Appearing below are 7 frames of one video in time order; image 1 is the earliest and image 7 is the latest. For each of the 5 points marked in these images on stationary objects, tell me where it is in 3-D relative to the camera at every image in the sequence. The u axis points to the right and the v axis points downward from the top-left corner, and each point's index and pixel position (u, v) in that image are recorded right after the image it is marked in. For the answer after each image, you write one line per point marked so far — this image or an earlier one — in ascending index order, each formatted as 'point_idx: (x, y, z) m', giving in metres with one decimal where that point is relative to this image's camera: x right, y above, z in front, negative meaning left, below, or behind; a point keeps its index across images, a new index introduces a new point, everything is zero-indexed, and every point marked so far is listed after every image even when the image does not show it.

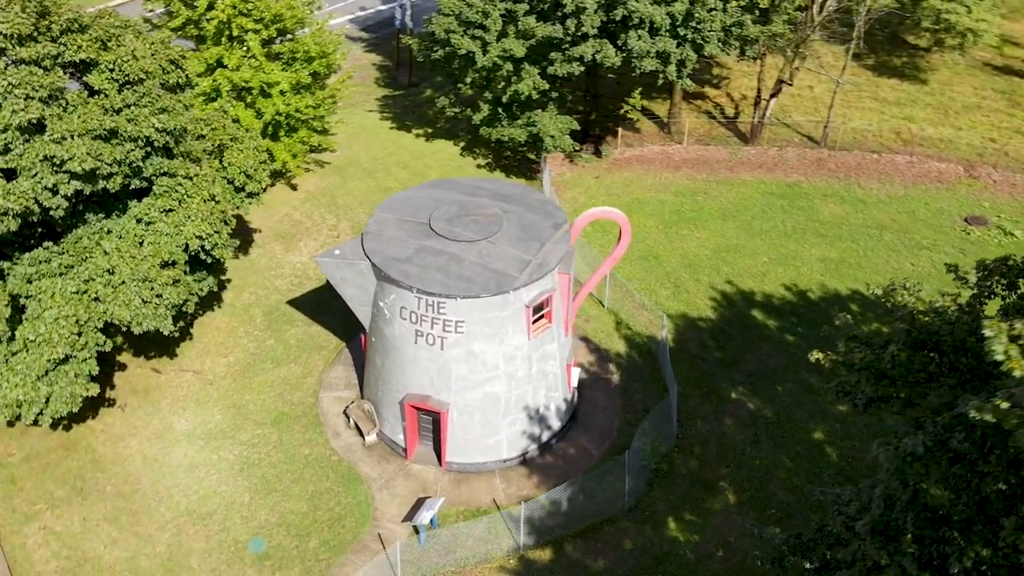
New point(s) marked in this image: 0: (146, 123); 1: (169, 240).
0: (-8.0, +3.6, +17.2) m
1: (-8.2, +1.2, +18.8) m
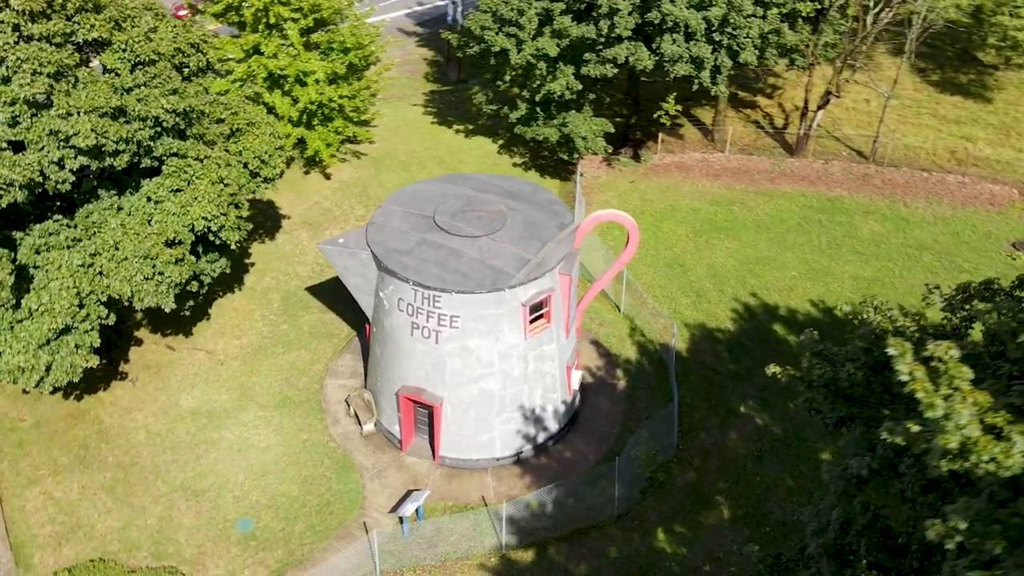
0: (-8.0, +4.1, +17.5) m
1: (-8.2, +1.7, +19.1) m
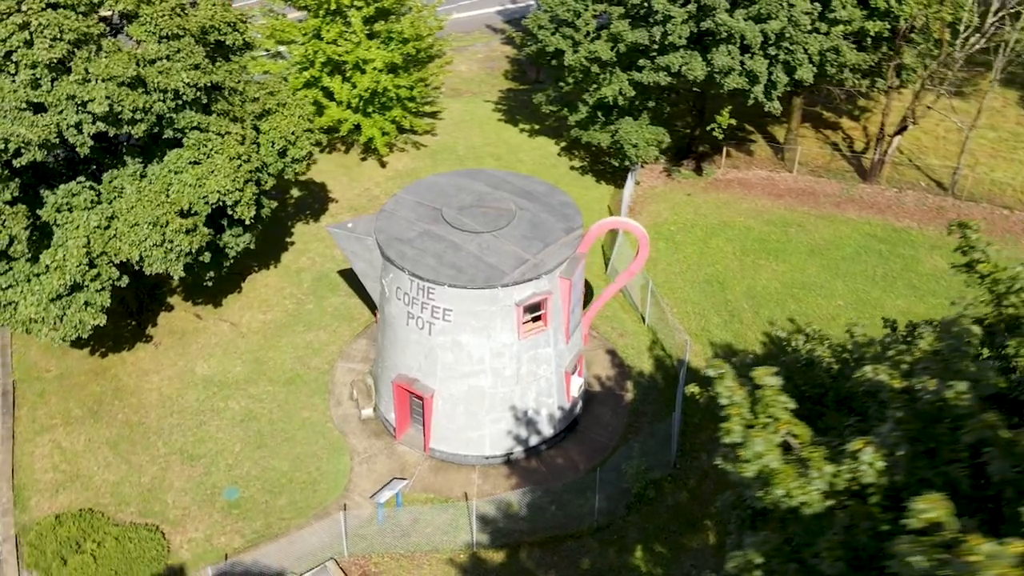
0: (-7.7, +4.9, +18.1) m
1: (-8.0, +2.4, +19.7) m
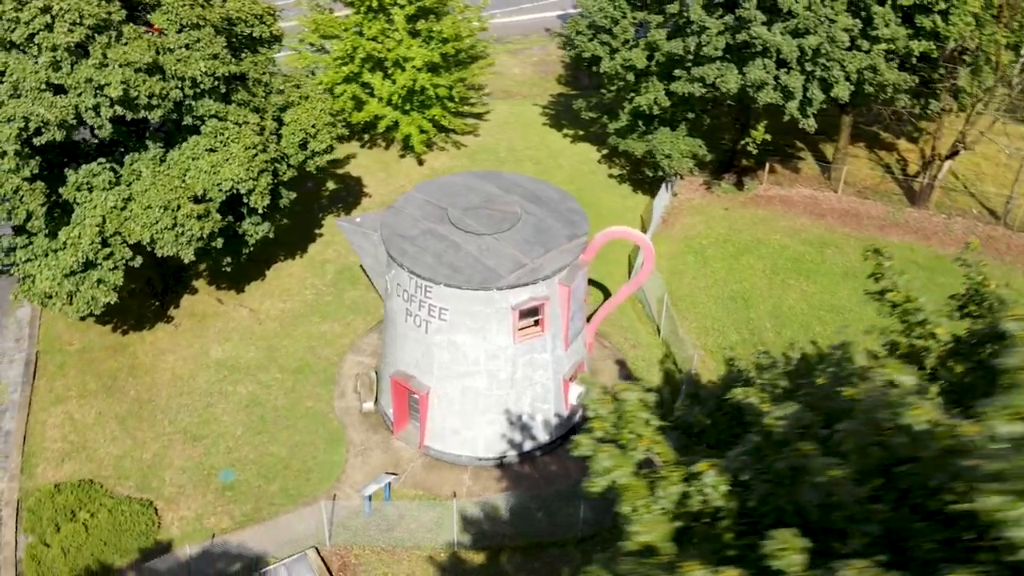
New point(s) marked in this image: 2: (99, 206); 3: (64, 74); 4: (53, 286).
0: (-7.5, +5.3, +18.6) m
1: (-7.9, +2.8, +20.2) m
2: (-10.3, +2.0, +19.5) m
3: (-9.8, +4.7, +17.3) m
4: (-11.3, 0.0, +19.3) m
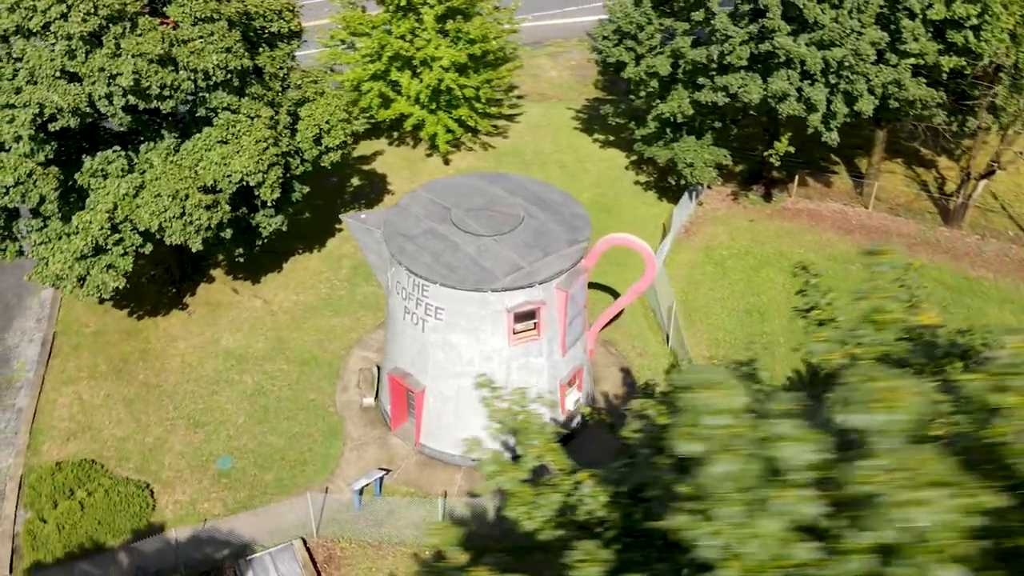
0: (-7.4, +5.5, +19.0) m
1: (-7.8, +3.1, +20.6) m
2: (-10.2, +2.4, +20.0) m
3: (-9.7, +5.1, +17.7) m
4: (-11.3, +0.5, +19.8) m
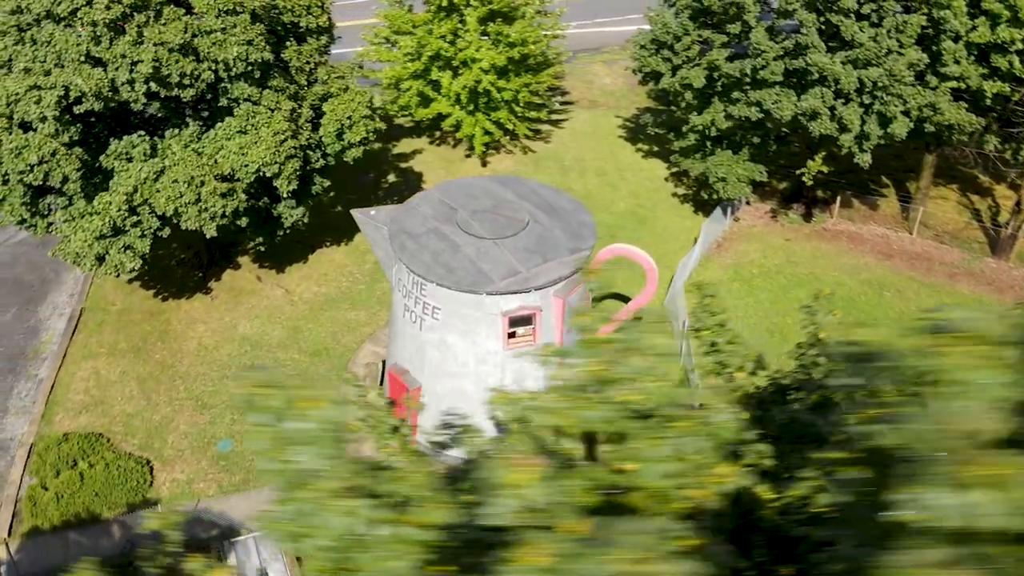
0: (-7.0, +5.9, +19.5) m
1: (-7.5, +3.5, +21.1) m
2: (-10.0, +2.9, +20.6) m
3: (-9.5, +5.6, +18.4) m
4: (-11.2, +1.1, +20.5) m
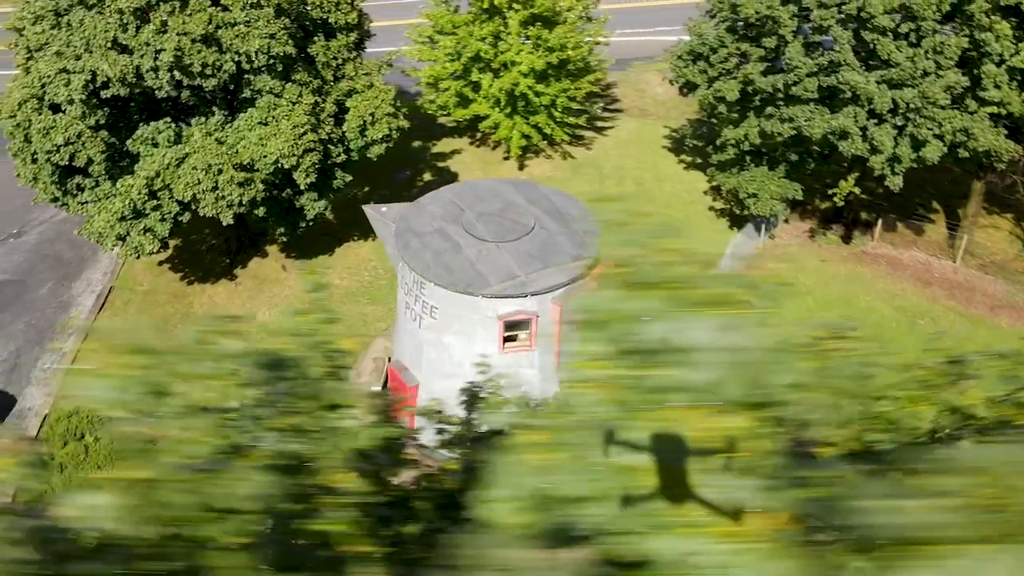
0: (-6.6, +6.2, +19.9) m
1: (-7.1, +3.8, +21.6) m
2: (-9.7, +3.4, +21.3) m
3: (-9.2, +6.0, +19.0) m
4: (-11.0, +1.6, +21.2) m
